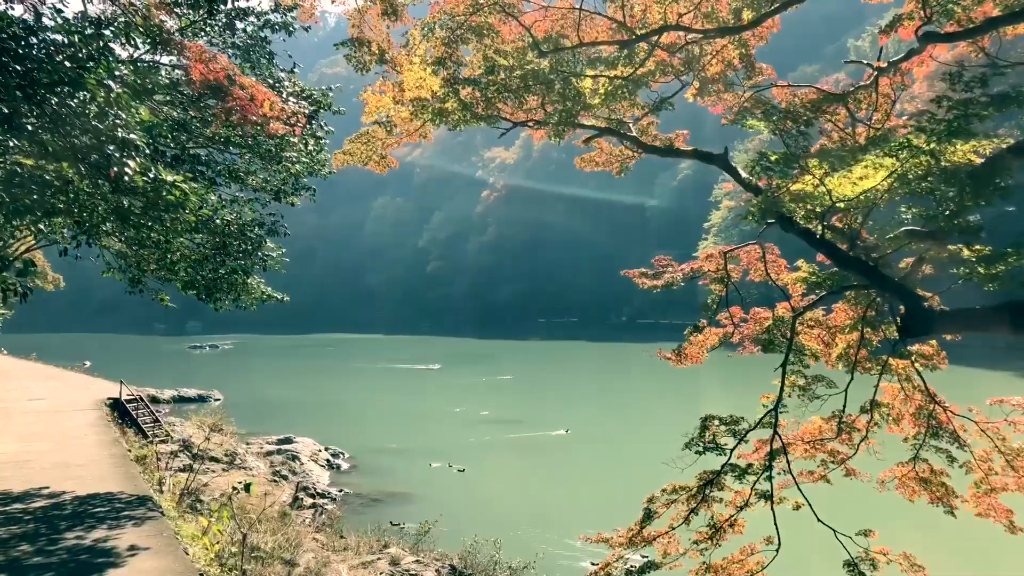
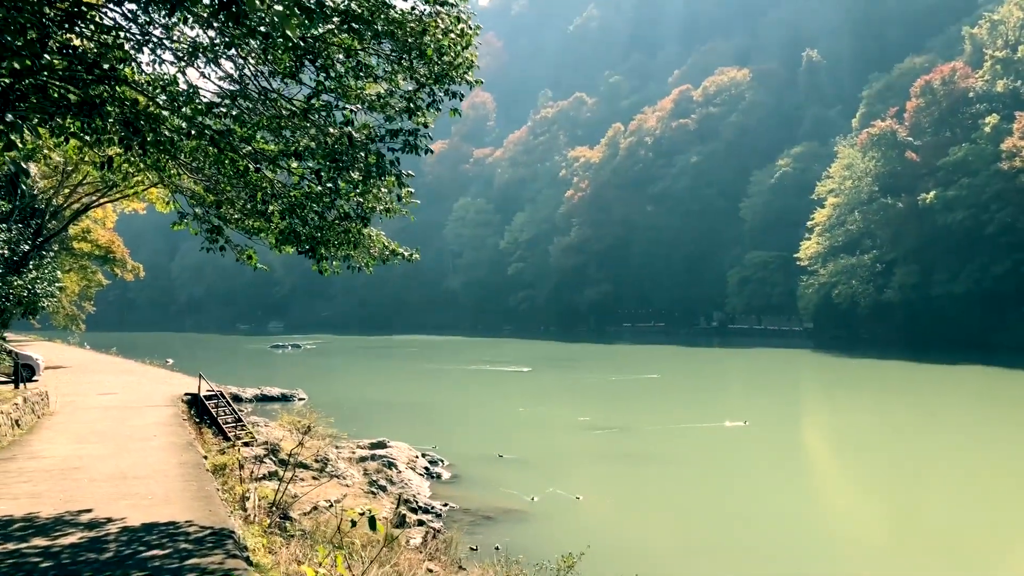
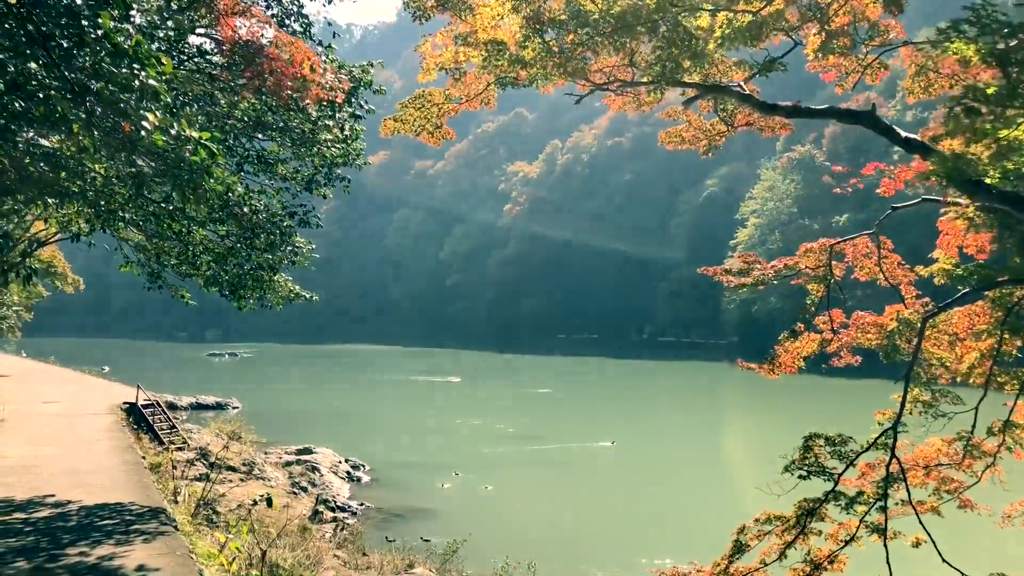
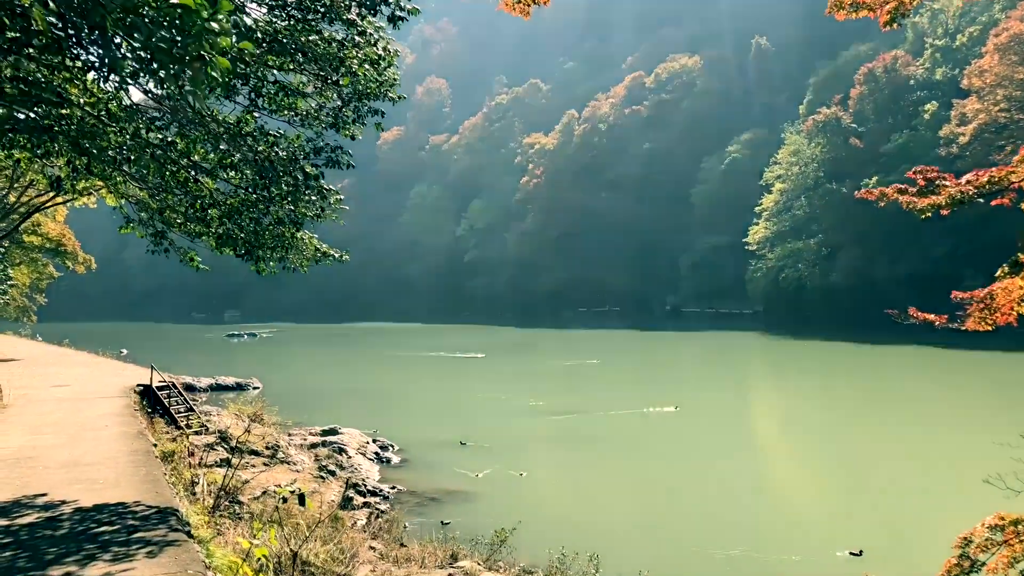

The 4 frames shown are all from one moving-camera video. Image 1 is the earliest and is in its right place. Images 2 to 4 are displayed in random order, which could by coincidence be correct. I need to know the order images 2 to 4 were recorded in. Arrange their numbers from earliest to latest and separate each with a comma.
3, 4, 2
